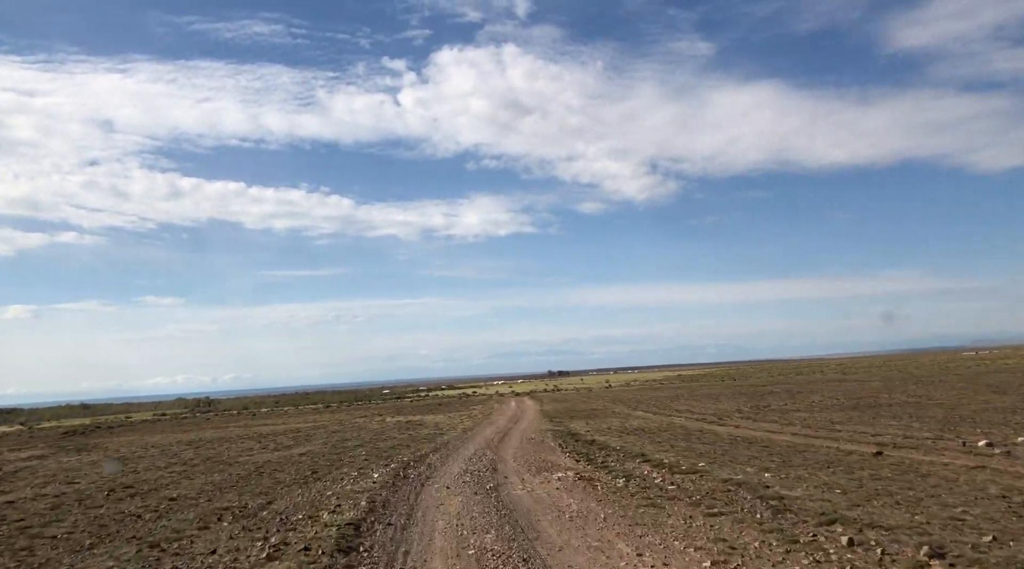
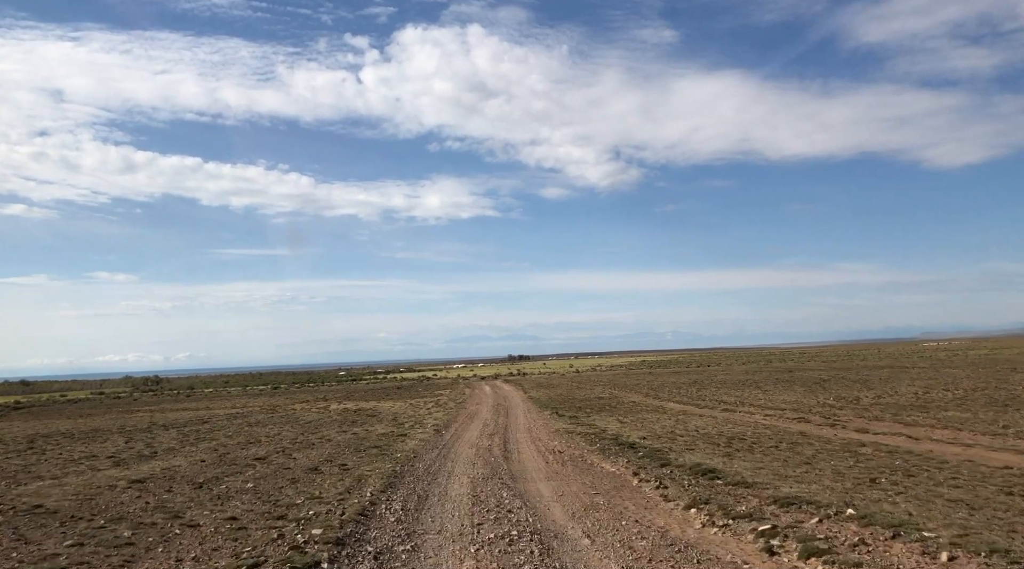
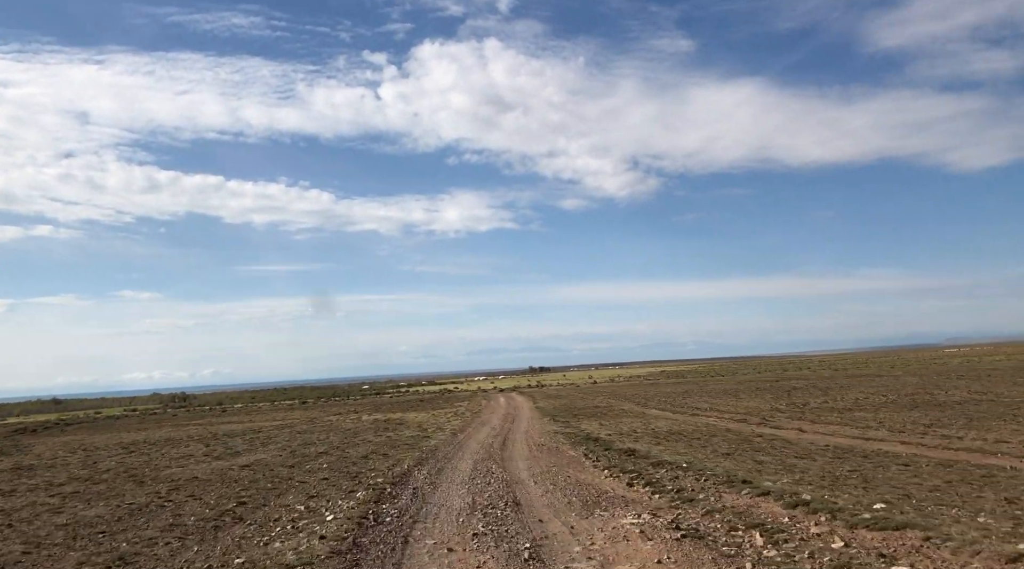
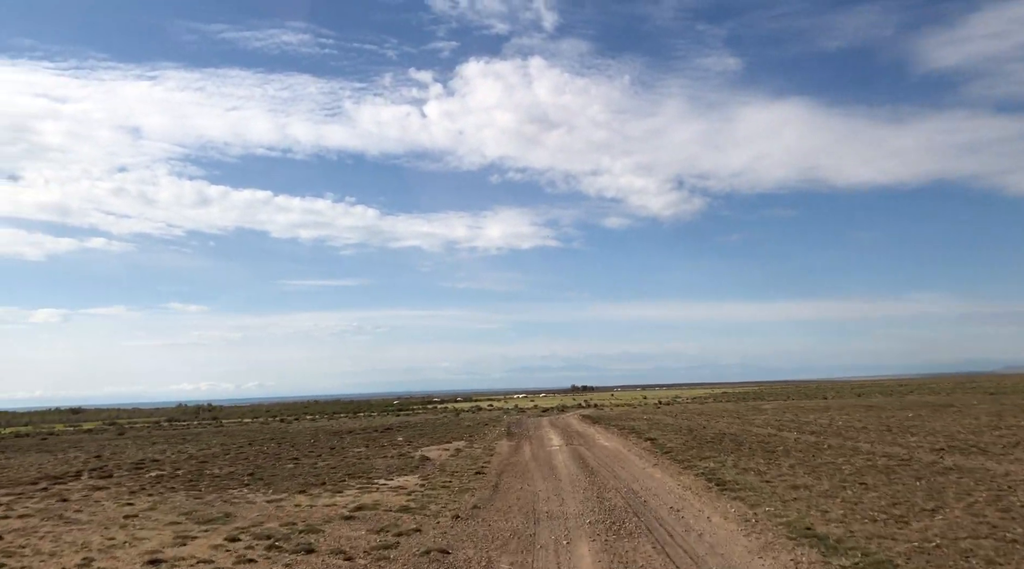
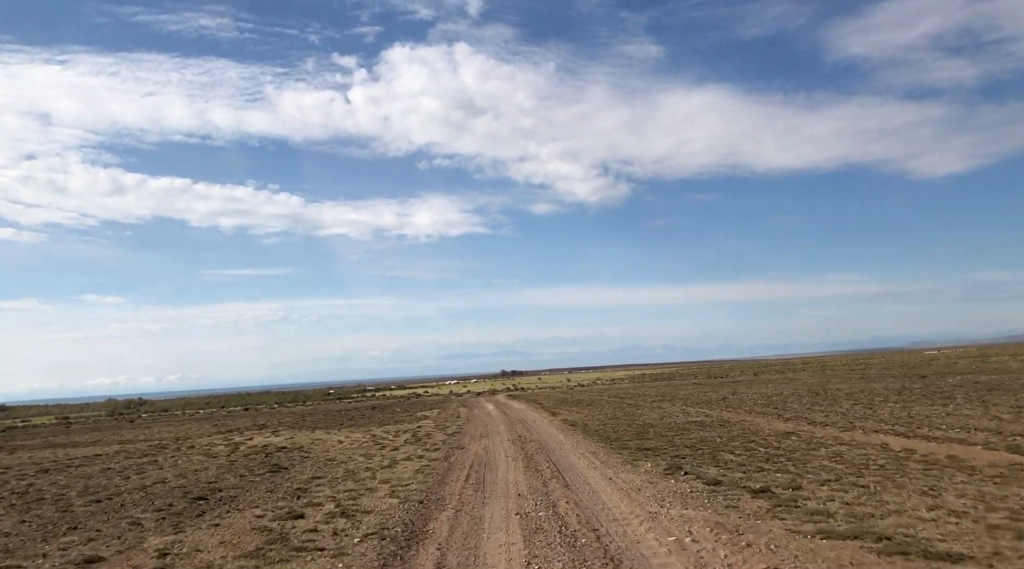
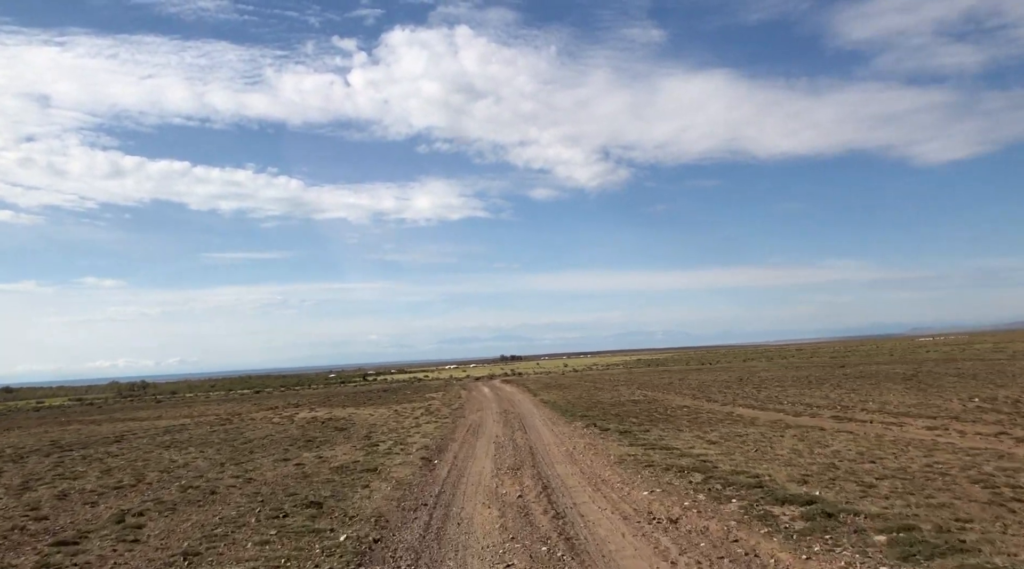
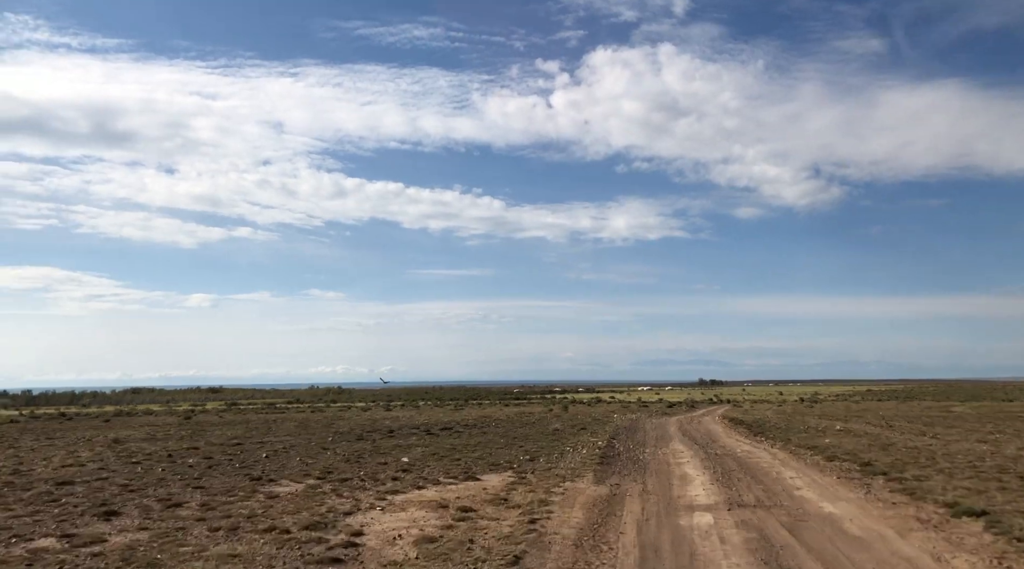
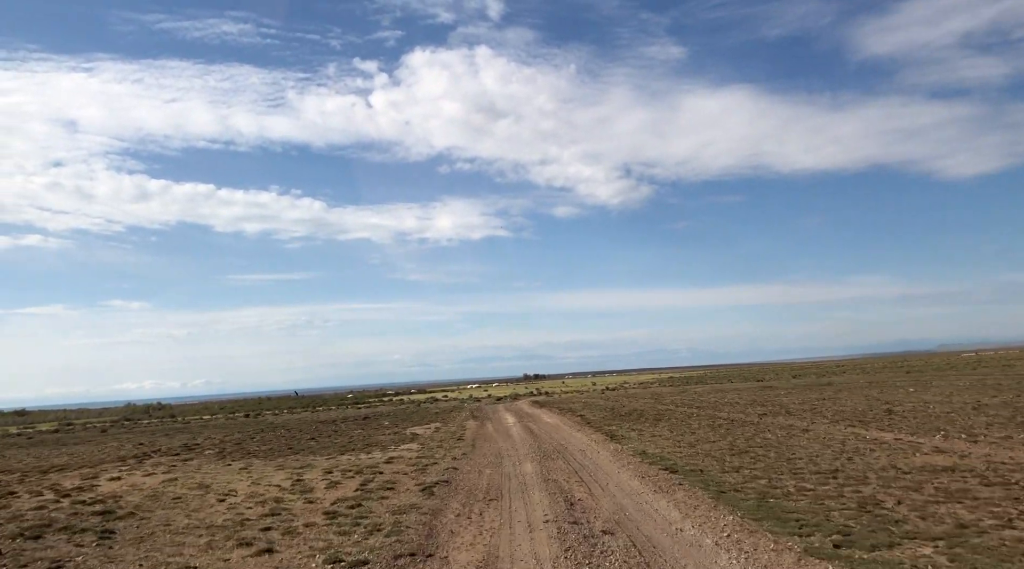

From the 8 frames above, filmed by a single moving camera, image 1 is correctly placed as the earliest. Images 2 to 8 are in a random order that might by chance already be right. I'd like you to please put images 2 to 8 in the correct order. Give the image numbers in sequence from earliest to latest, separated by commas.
3, 2, 6, 5, 8, 4, 7
